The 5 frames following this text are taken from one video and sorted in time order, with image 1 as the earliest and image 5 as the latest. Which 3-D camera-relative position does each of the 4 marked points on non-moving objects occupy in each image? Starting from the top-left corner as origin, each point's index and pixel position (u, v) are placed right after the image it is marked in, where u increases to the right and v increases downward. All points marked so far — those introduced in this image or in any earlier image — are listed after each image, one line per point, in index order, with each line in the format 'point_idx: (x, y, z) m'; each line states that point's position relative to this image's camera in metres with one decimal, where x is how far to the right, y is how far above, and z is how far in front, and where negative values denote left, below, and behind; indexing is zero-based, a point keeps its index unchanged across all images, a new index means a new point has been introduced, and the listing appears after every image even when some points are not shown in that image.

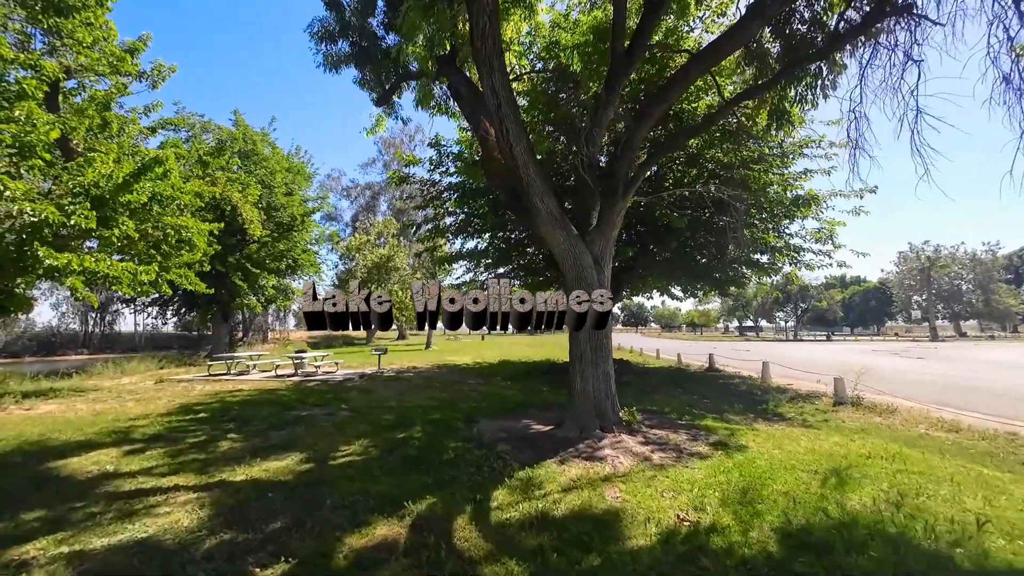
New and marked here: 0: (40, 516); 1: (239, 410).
0: (-5.0, -2.4, +4.6) m
1: (-6.6, -2.9, +10.4) m
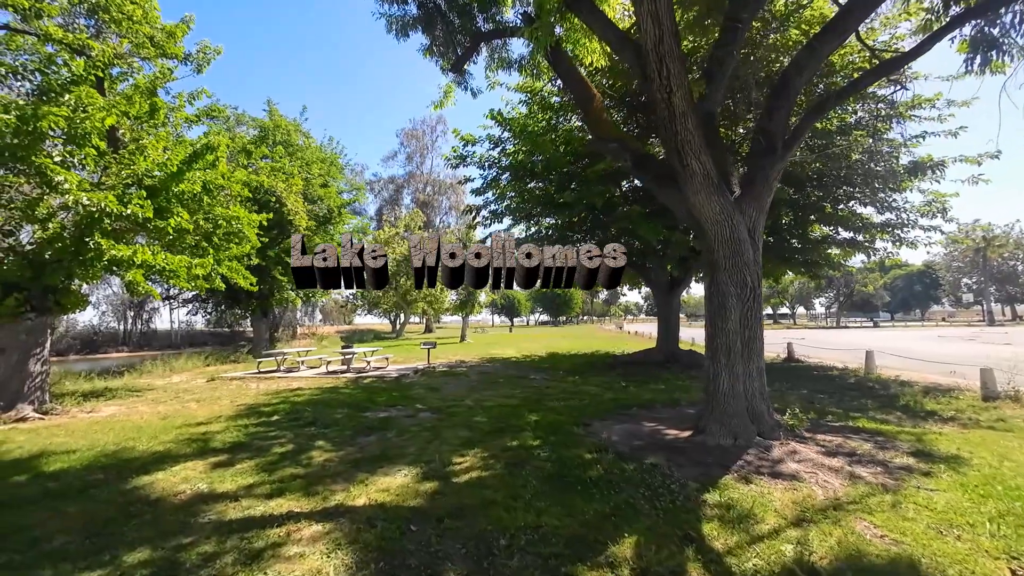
0: (-3.1, -2.3, +3.7) m
1: (-4.4, -2.7, +9.5) m
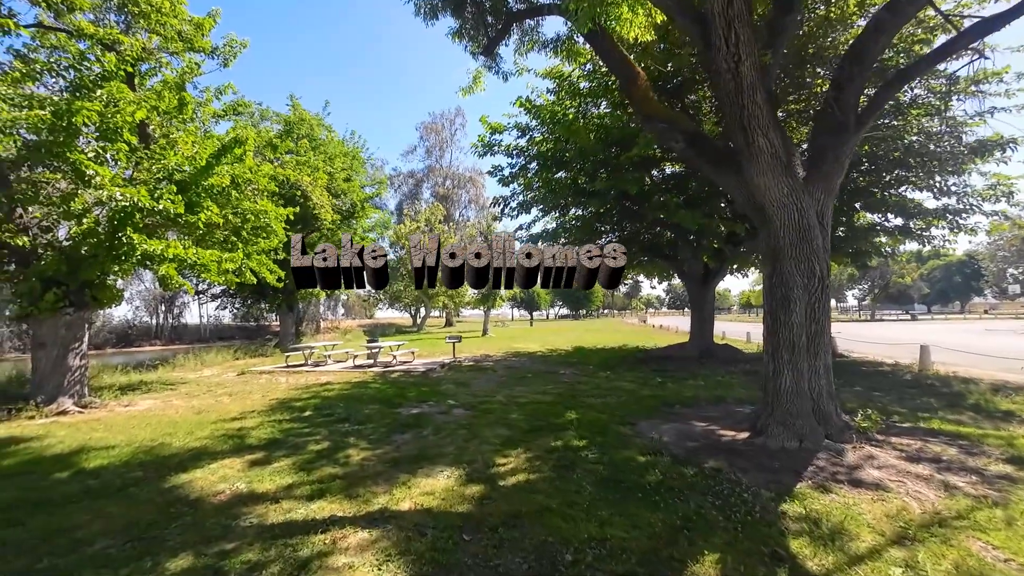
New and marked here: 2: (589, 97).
0: (-2.6, -2.2, +3.5) m
1: (-3.7, -2.6, +9.4) m
2: (+2.5, +6.3, +14.1) m
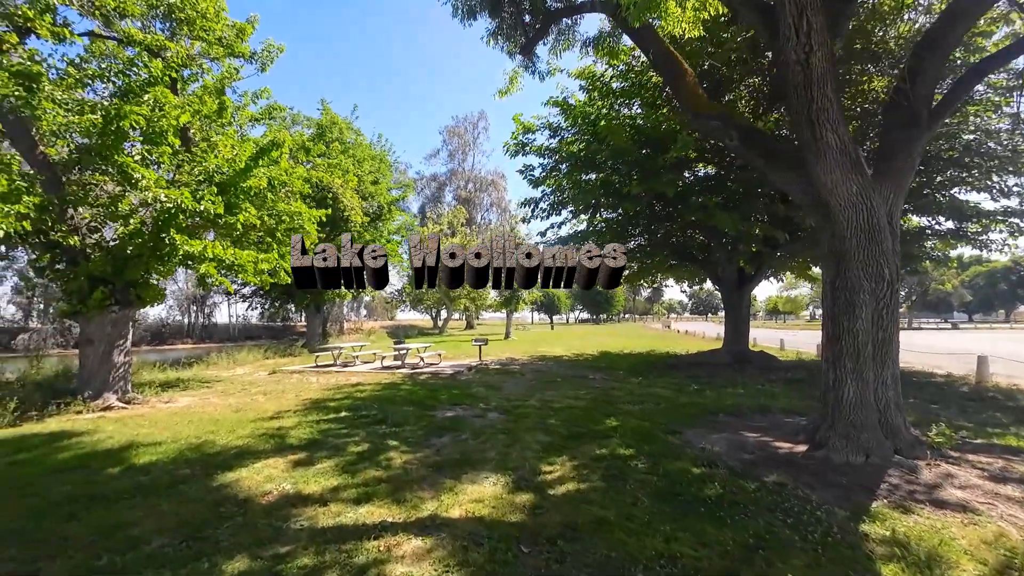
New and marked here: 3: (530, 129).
0: (-2.1, -2.2, +3.4) m
1: (-2.9, -2.6, +9.4) m
2: (+3.6, +6.1, +13.9) m
3: (+0.6, +5.2, +14.0) m
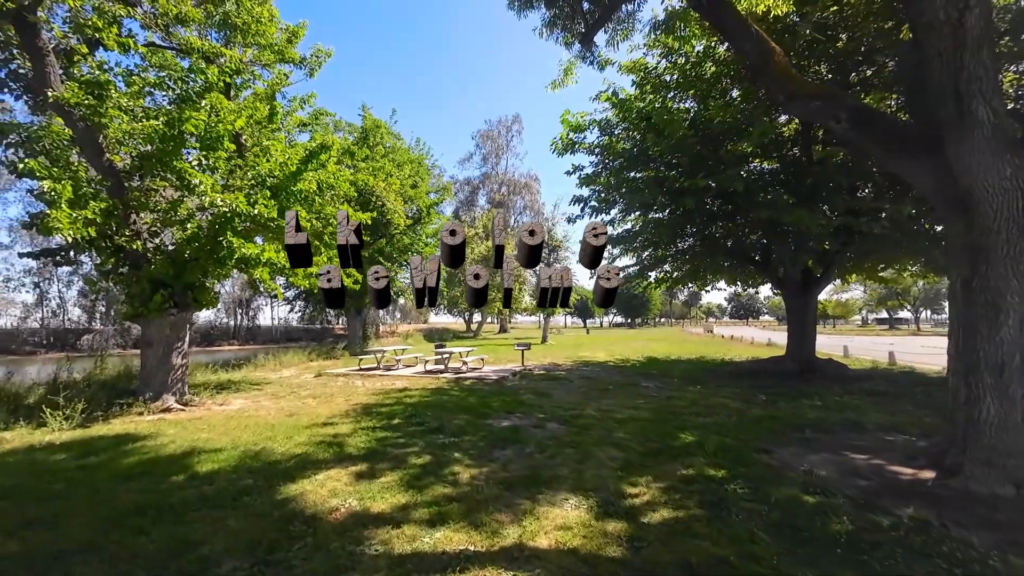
0: (-1.3, -2.2, +3.1) m
1: (-1.7, -2.7, +9.0) m
2: (+5.1, +6.1, +13.1) m
3: (+2.2, +5.1, +13.5) m
